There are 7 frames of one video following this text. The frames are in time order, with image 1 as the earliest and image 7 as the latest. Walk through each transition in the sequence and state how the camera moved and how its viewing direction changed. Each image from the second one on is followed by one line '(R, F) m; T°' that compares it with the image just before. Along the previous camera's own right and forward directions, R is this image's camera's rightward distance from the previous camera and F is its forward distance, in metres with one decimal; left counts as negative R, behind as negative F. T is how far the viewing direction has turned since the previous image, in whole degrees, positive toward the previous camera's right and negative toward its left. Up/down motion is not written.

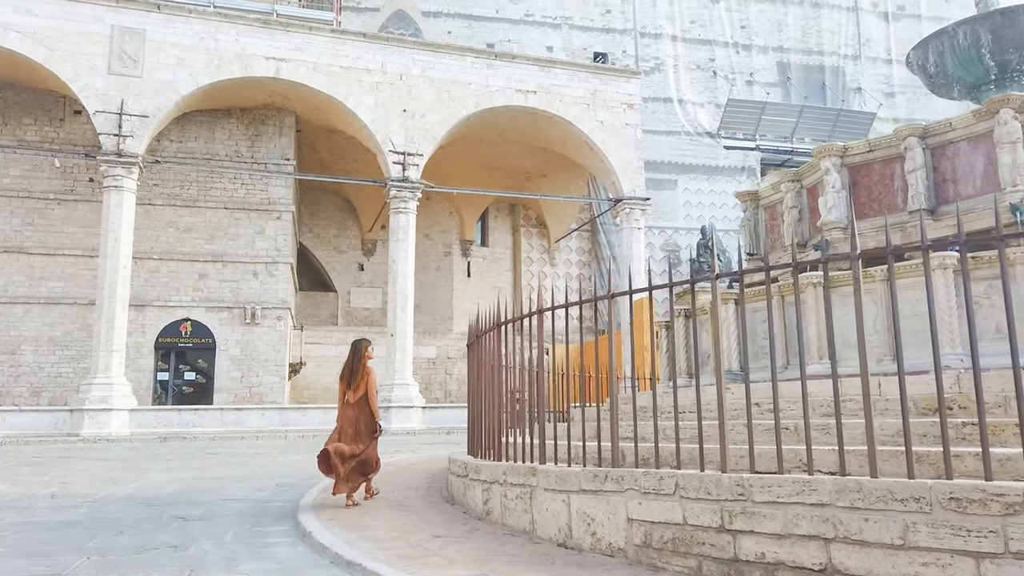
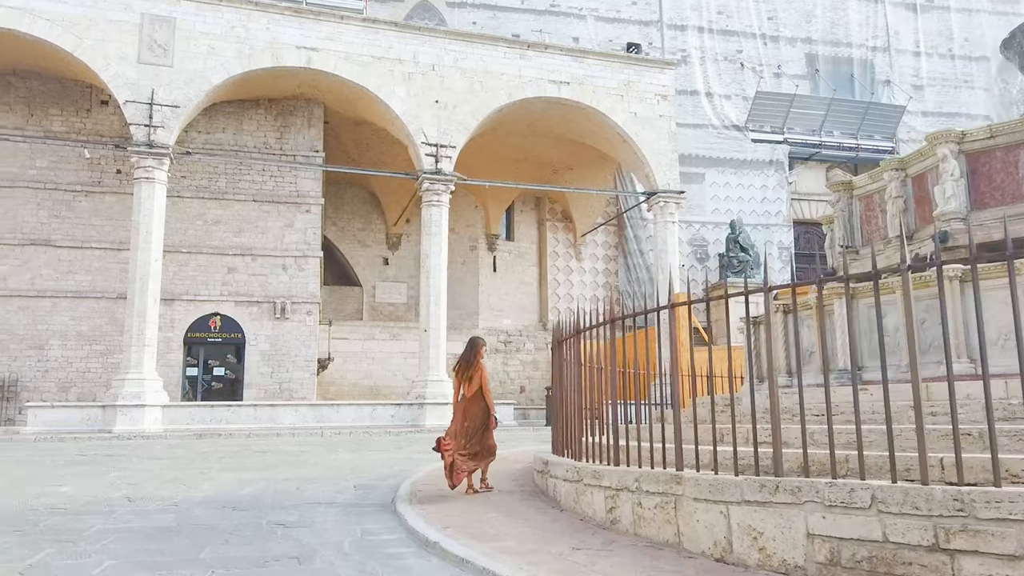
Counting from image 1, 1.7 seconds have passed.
(-0.6, +0.3) m; 0°
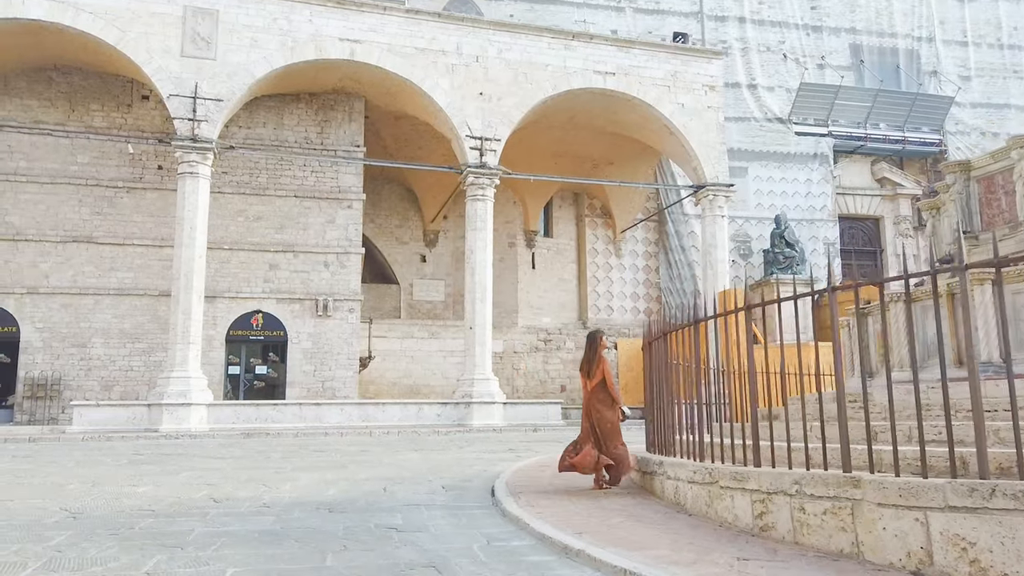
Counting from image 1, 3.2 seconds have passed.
(-0.5, +0.3) m; -1°
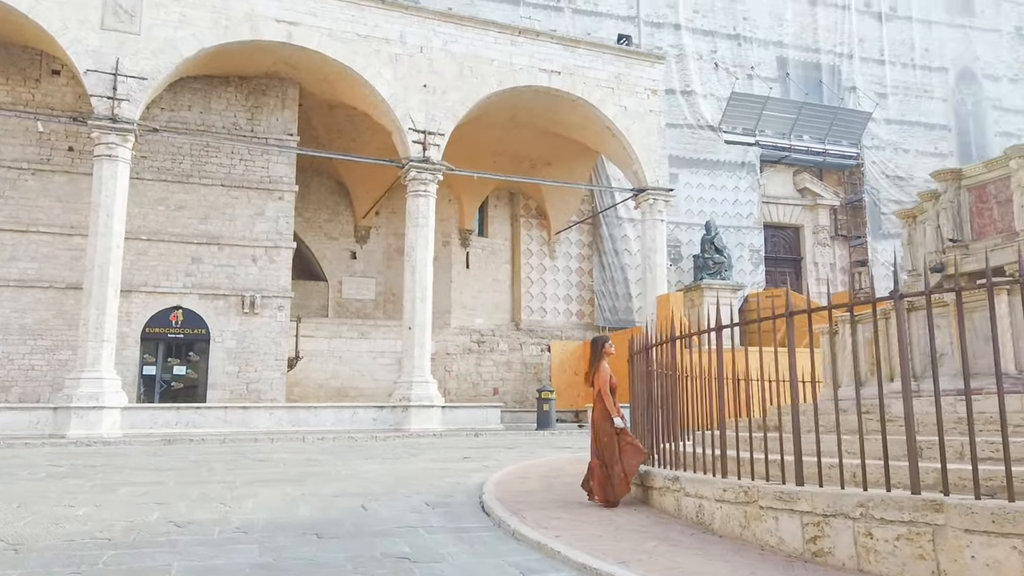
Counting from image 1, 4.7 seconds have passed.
(-0.5, +0.4) m; +6°
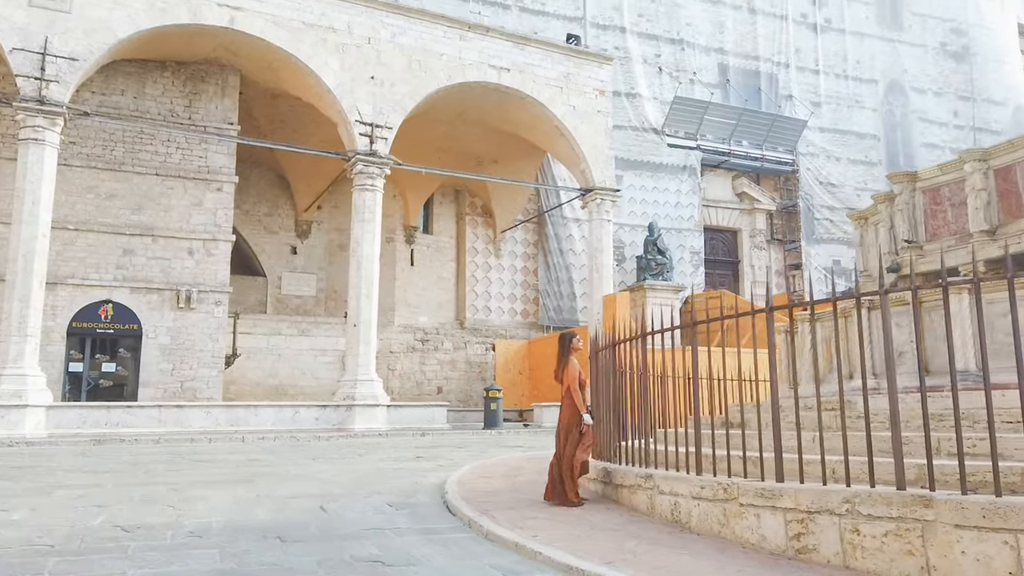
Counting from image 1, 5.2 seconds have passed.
(-0.2, +0.1) m; +5°
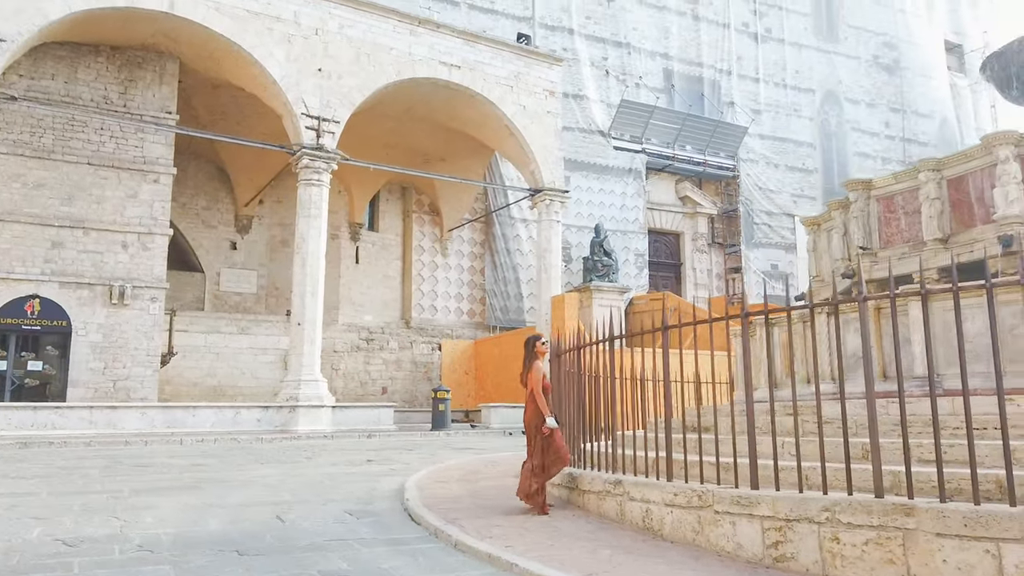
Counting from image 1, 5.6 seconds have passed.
(-0.2, +0.1) m; +4°
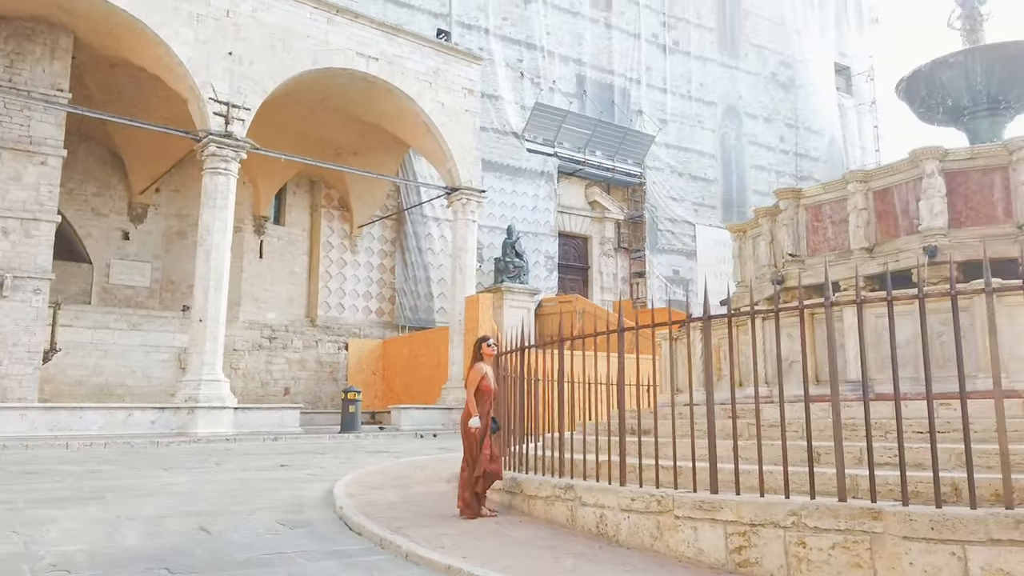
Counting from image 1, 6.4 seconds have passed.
(-0.3, +0.2) m; +7°
